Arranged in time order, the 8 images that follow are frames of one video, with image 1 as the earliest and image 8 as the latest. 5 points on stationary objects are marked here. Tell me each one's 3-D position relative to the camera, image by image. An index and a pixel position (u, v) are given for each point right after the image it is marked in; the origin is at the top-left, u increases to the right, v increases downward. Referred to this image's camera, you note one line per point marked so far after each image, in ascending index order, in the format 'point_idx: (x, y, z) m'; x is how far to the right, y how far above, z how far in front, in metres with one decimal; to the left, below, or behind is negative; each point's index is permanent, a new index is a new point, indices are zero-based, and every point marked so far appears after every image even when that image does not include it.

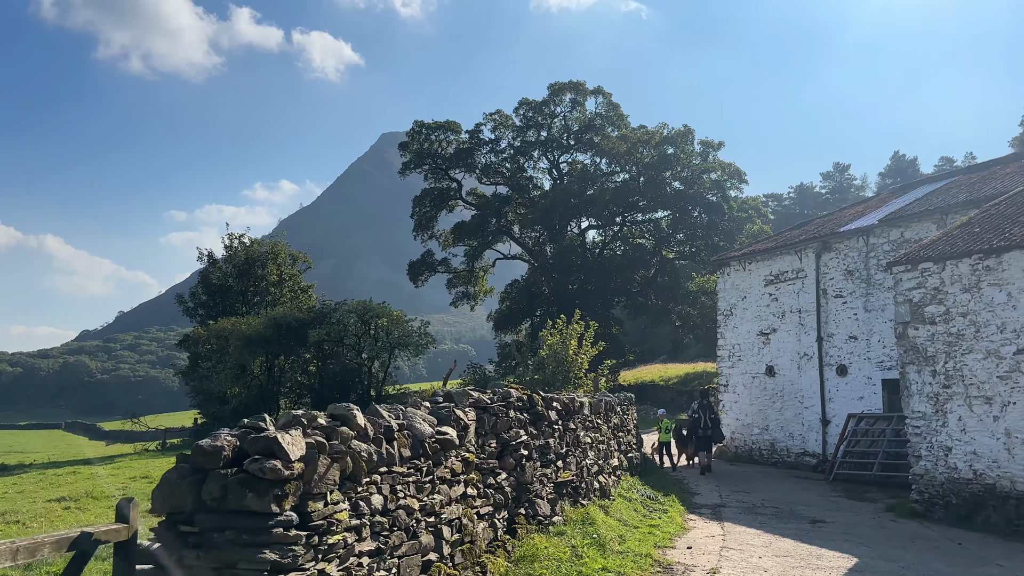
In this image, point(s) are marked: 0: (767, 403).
0: (+5.0, -2.3, +16.0) m
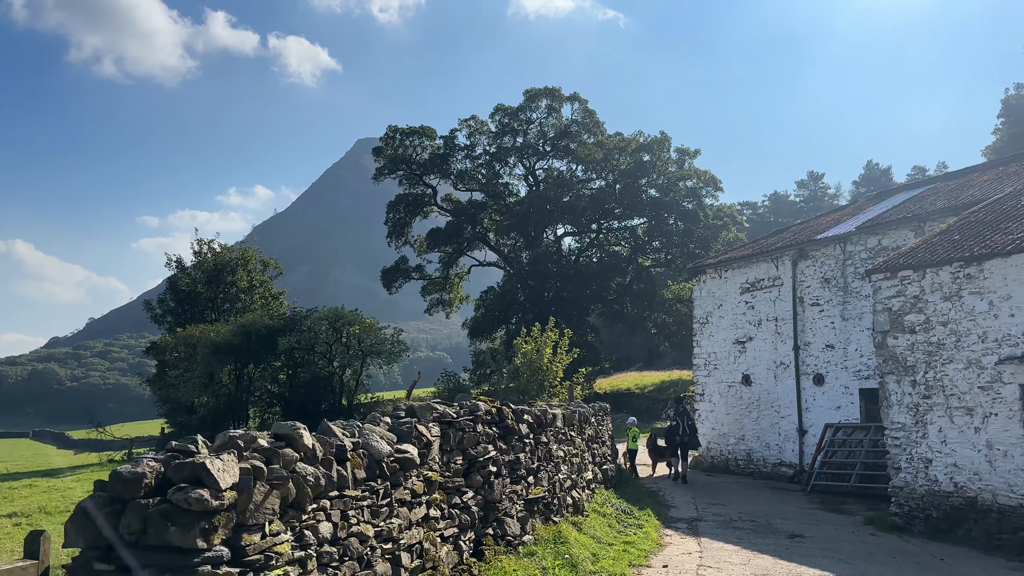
0: (+4.5, -2.4, +15.8) m
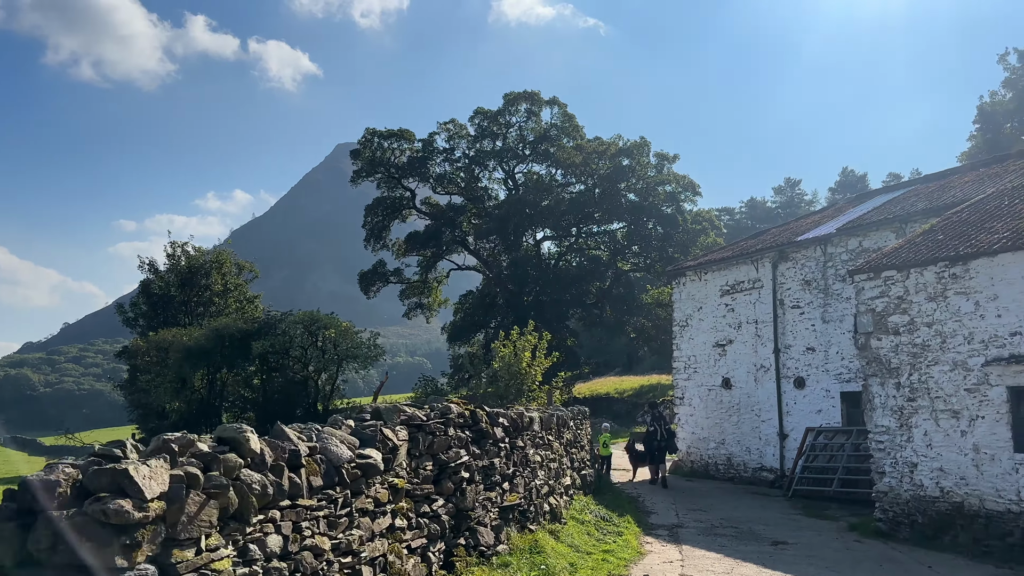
0: (+4.1, -2.5, +15.6) m
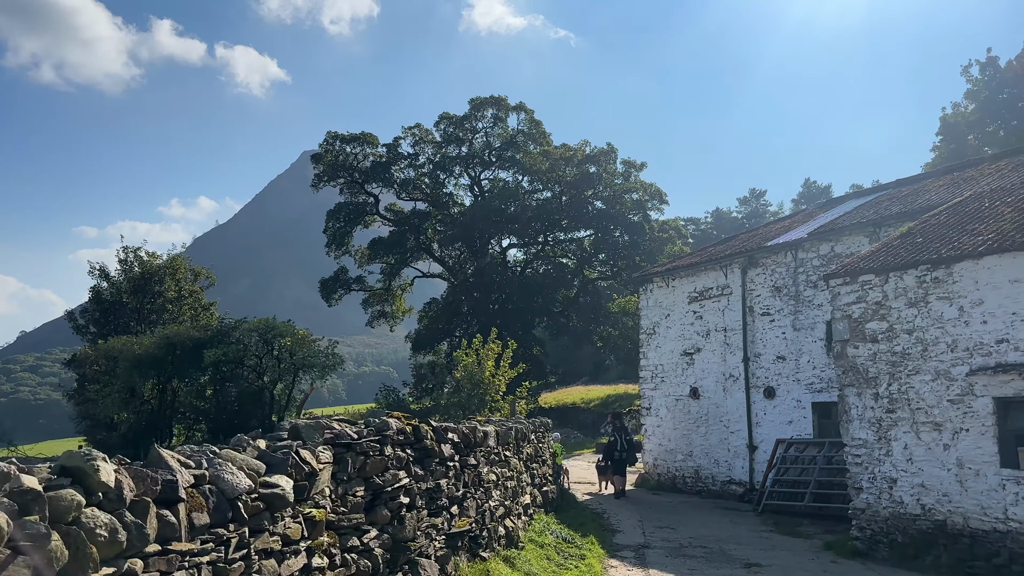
0: (+3.3, -2.6, +15.1) m
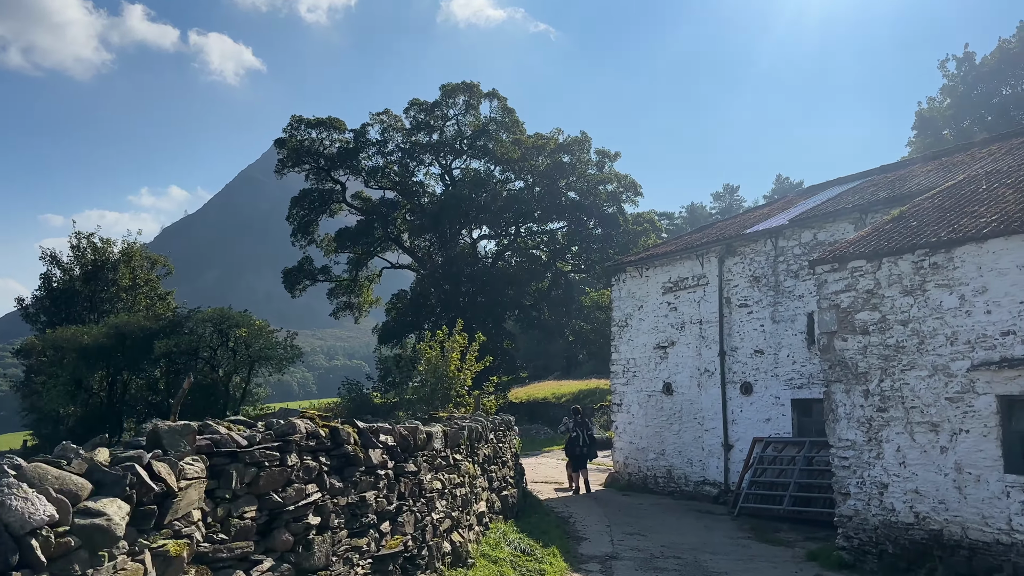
0: (+2.7, -2.4, +14.3) m
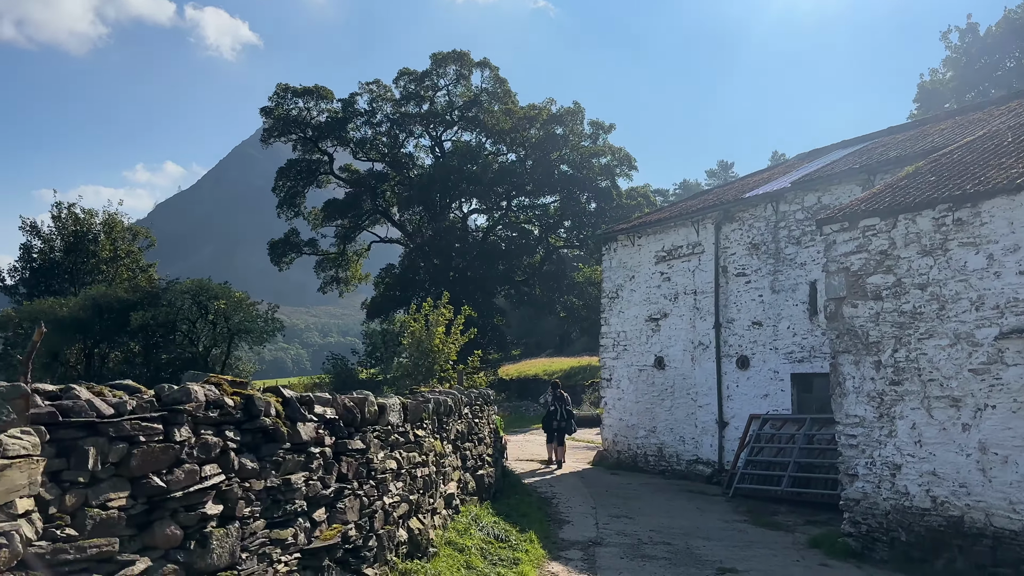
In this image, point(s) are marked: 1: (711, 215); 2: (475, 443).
0: (+2.4, -1.9, +13.6) m
1: (+3.1, +1.2, +12.8) m
2: (-0.4, -1.6, +8.3) m
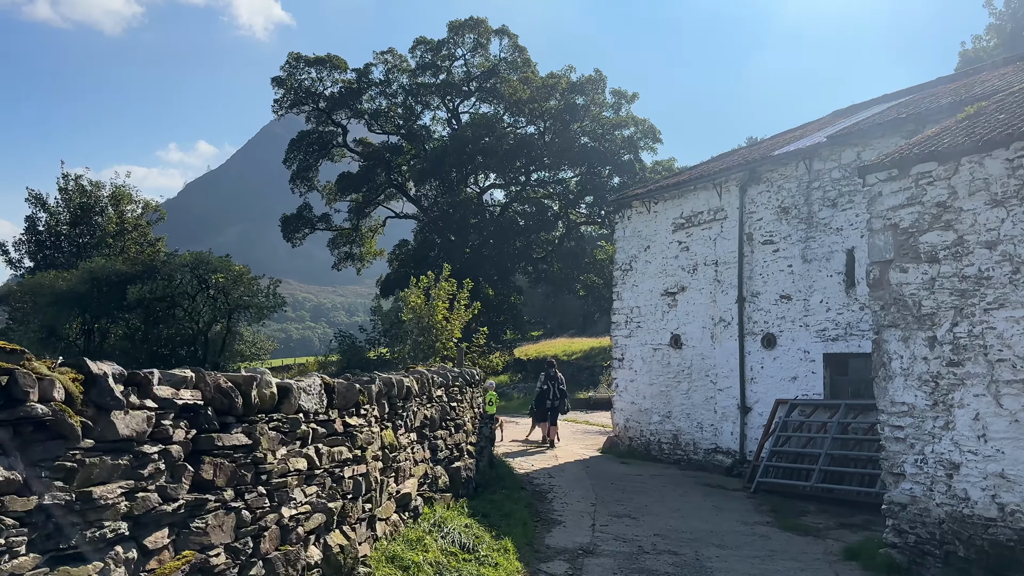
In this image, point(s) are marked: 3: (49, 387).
0: (+2.4, -1.4, +12.3) m
1: (+3.1, +1.6, +11.4) m
2: (-0.5, -1.2, +7.1) m
3: (-1.4, -0.3, +2.5) m
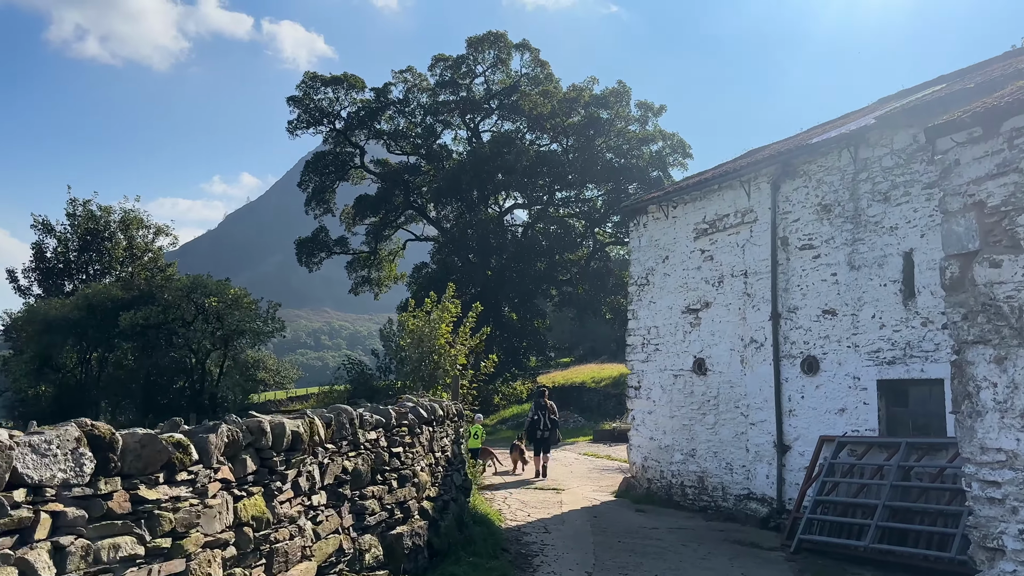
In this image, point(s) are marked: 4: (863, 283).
0: (+2.4, -1.7, +10.5) m
1: (+3.0, +1.4, +9.7) m
2: (-0.8, -1.3, +5.5) m
3: (-1.9, -0.2, +1.0) m
4: (+3.7, +0.1, +8.5) m
